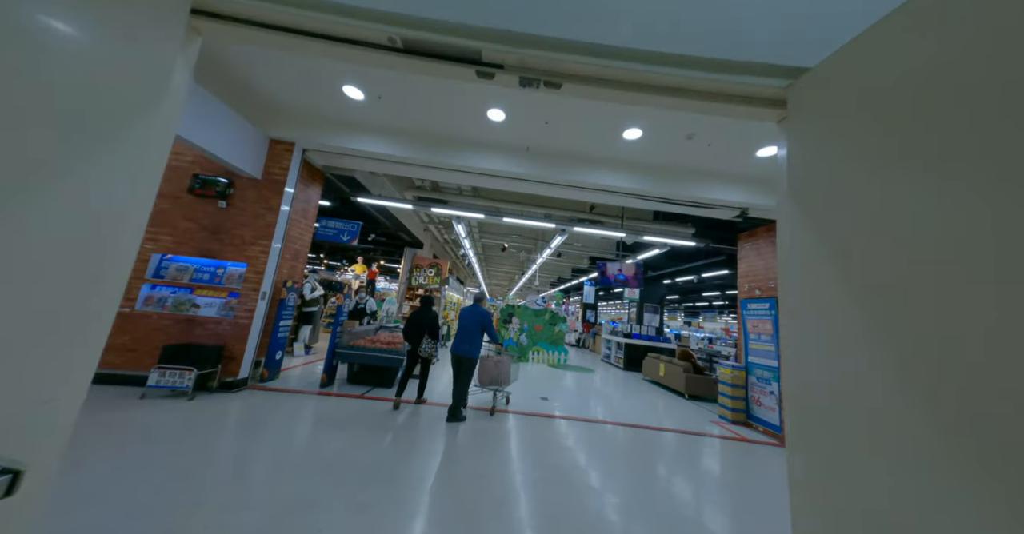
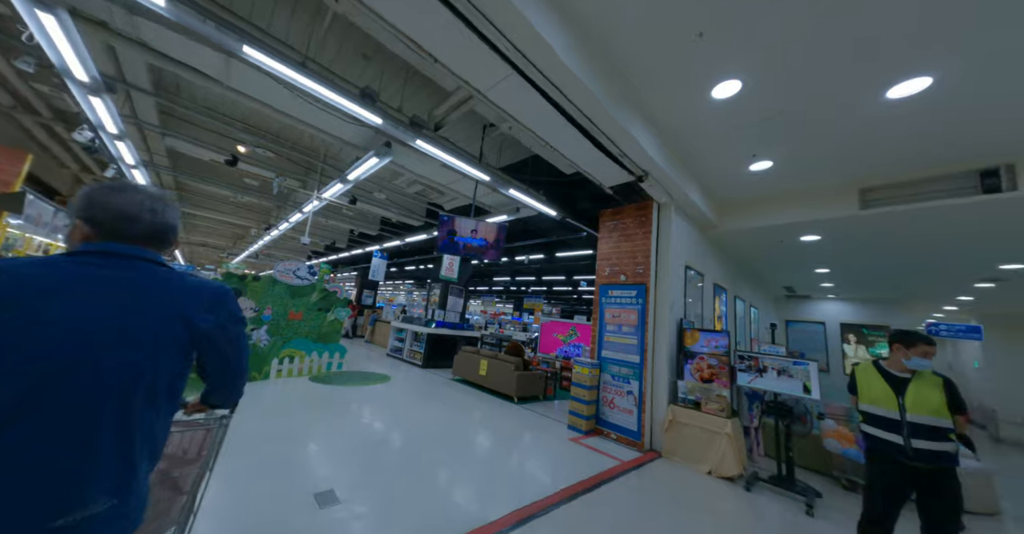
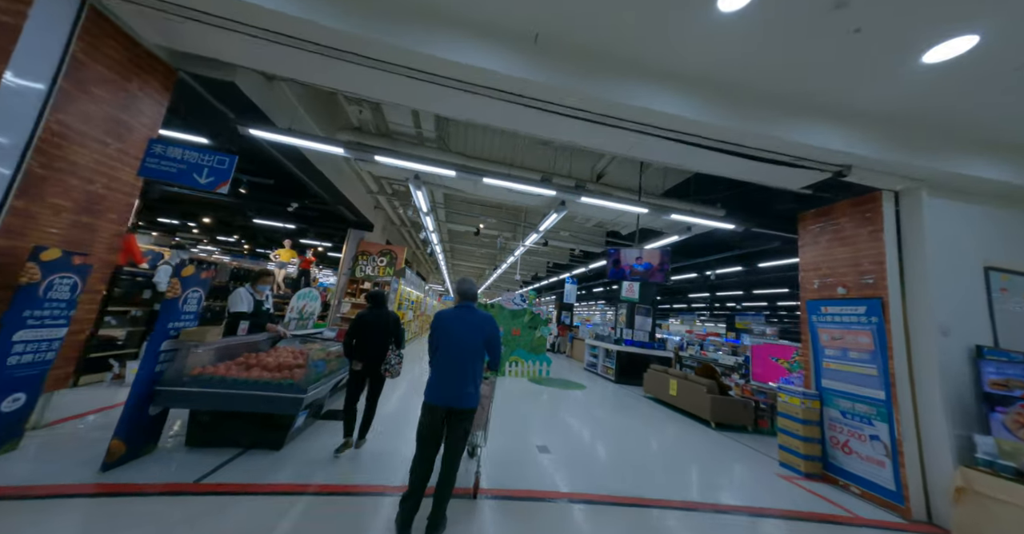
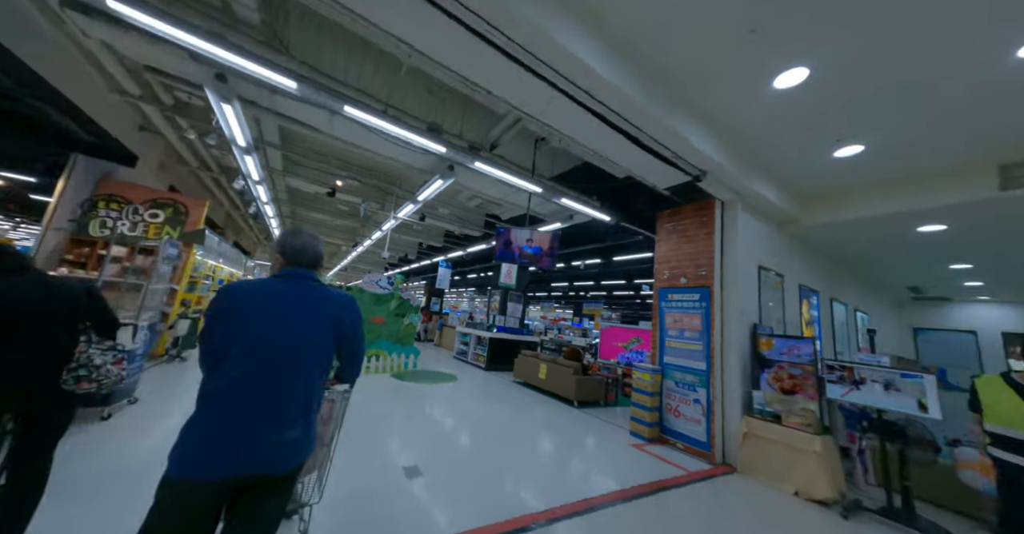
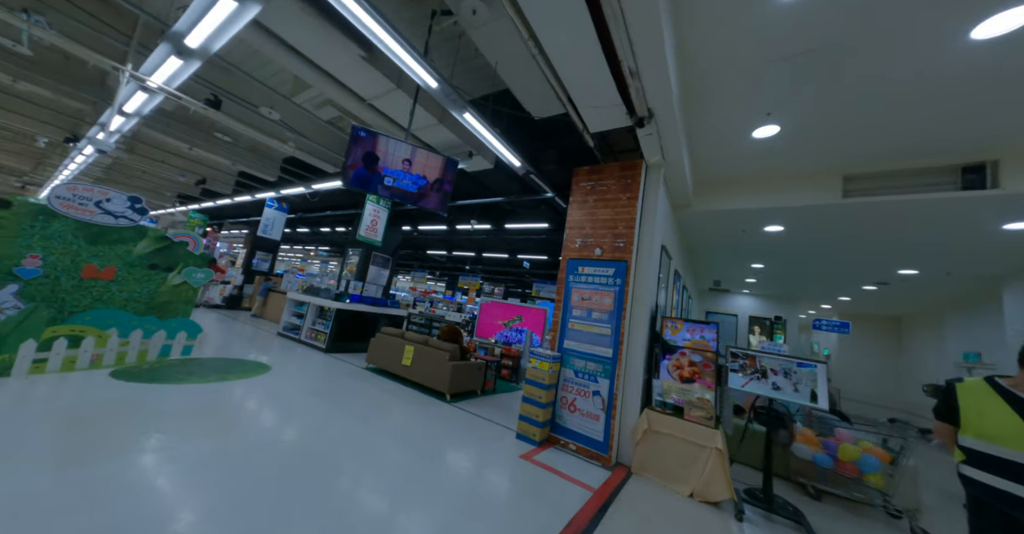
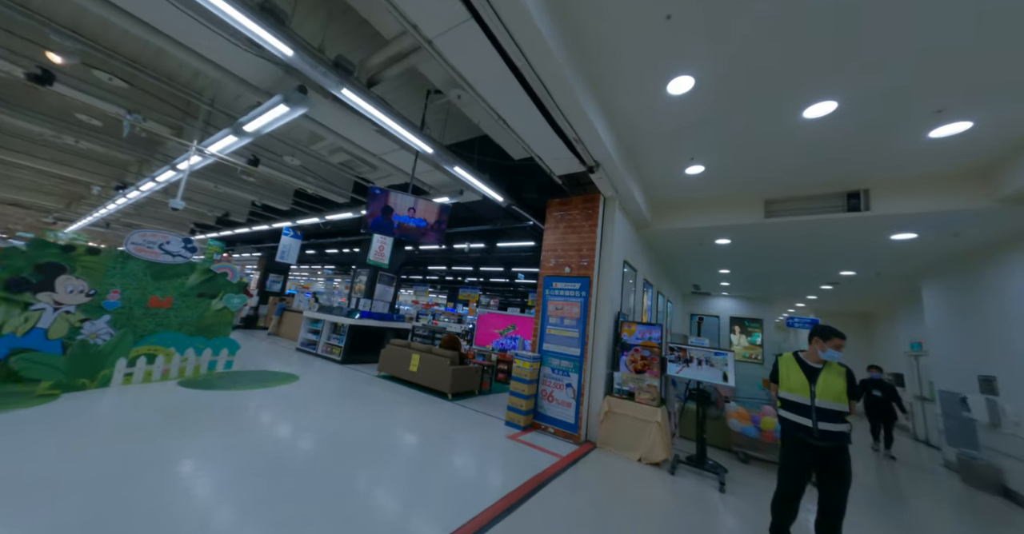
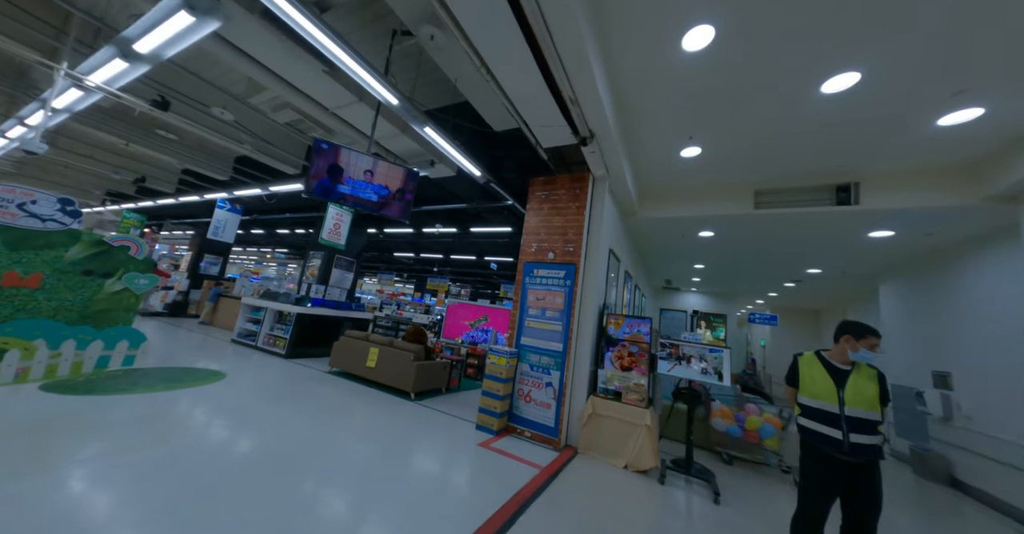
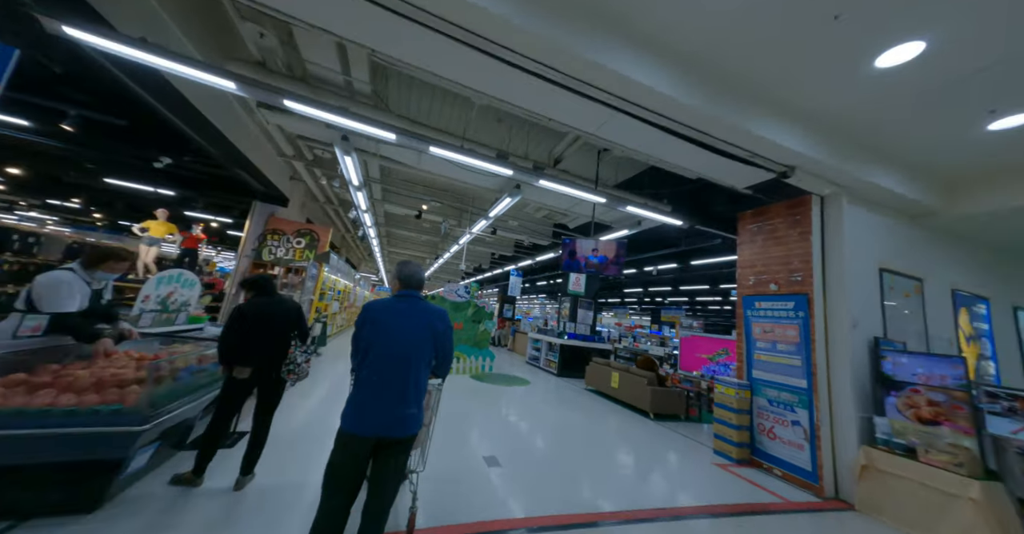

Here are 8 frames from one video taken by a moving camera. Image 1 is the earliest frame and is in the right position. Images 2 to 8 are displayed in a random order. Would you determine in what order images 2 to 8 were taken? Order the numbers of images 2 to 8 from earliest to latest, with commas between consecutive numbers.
3, 8, 4, 2, 6, 7, 5
